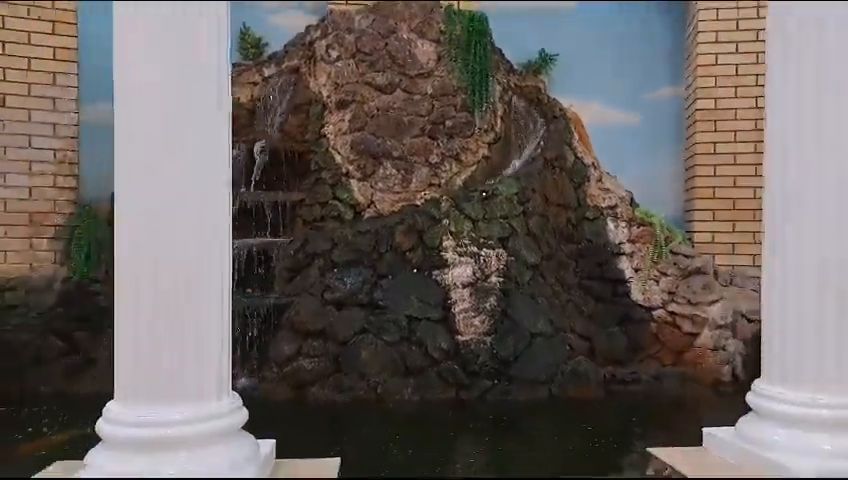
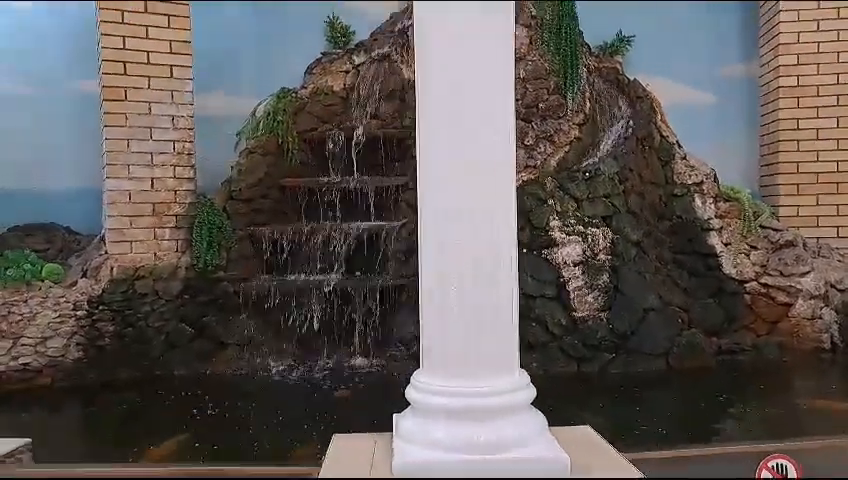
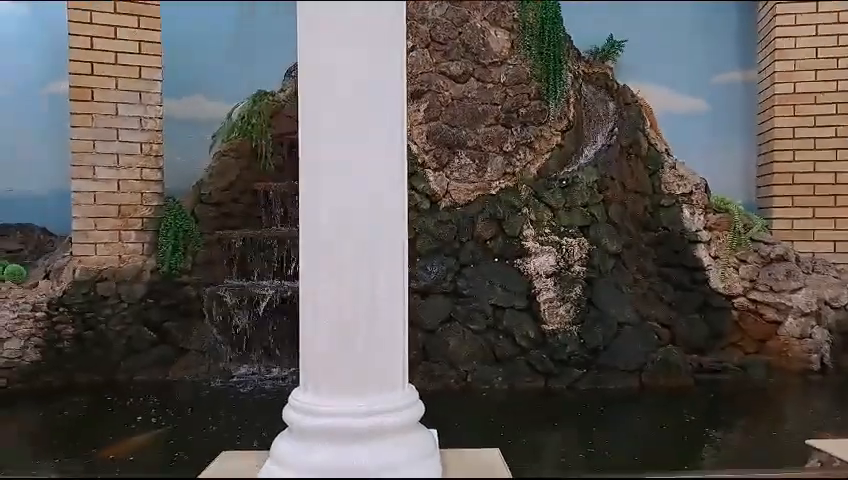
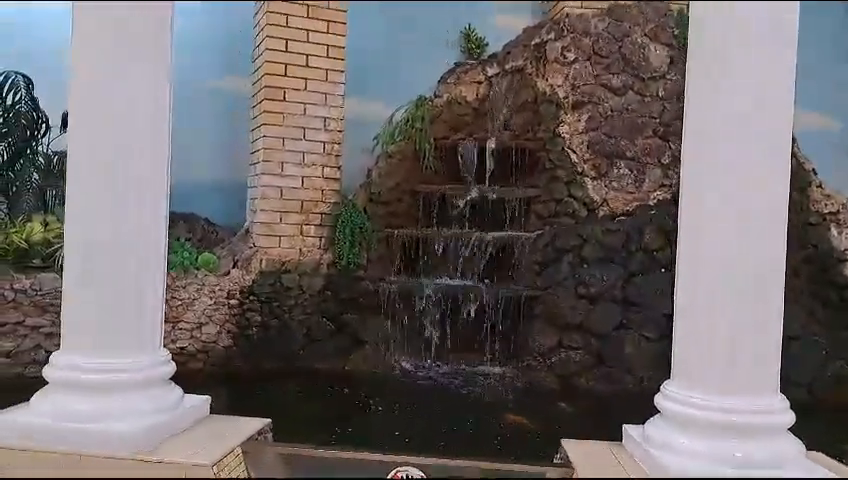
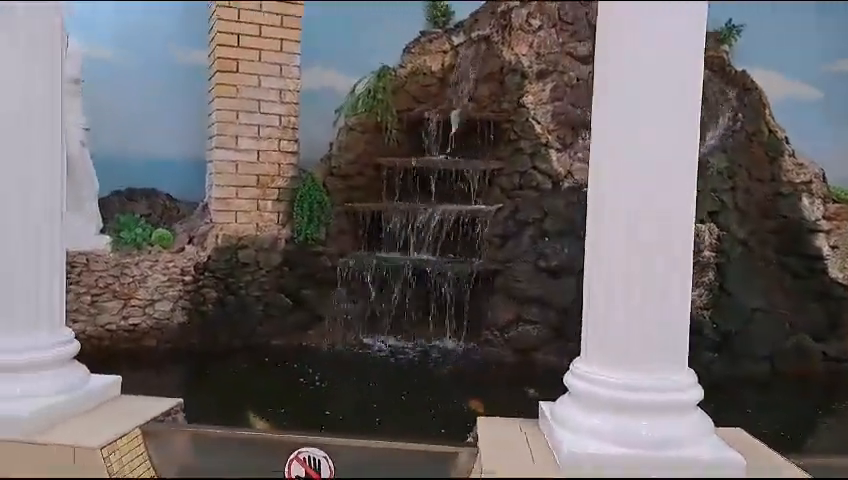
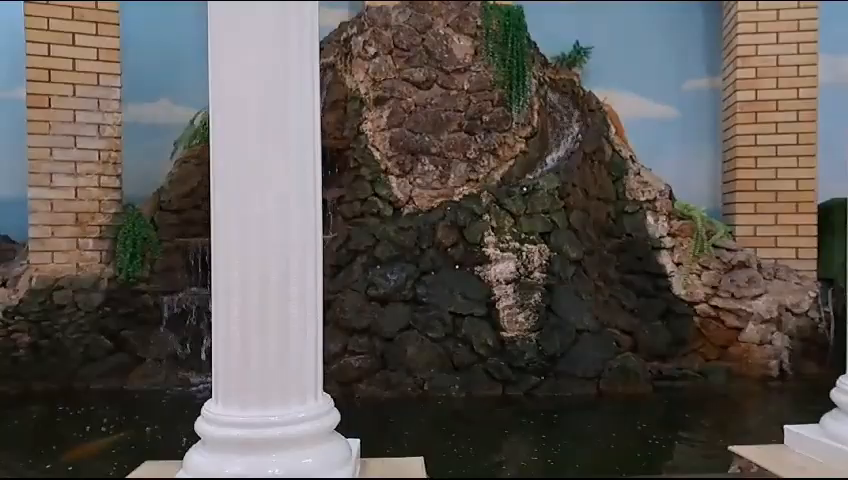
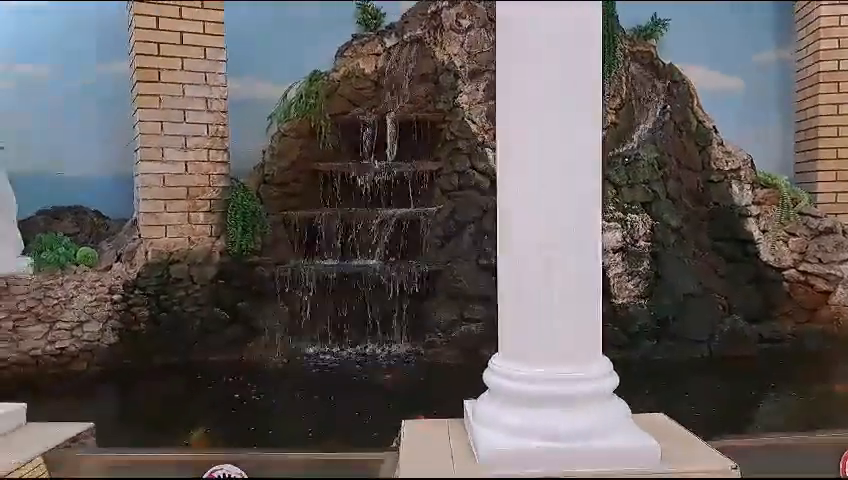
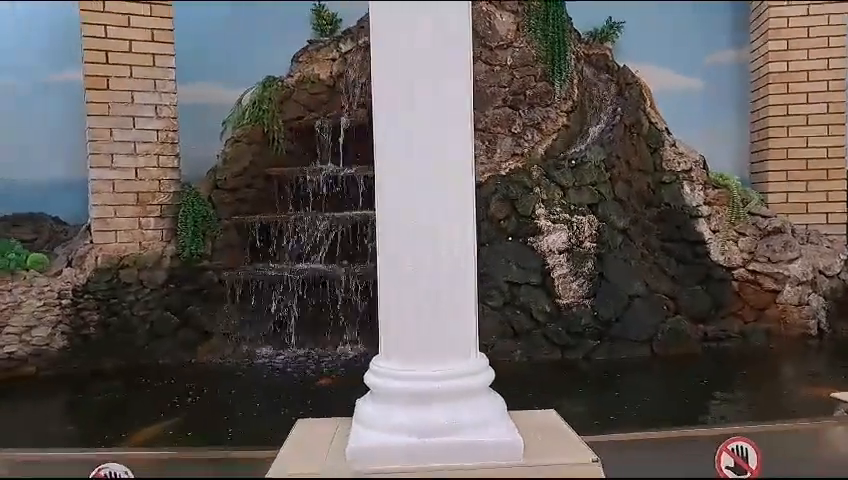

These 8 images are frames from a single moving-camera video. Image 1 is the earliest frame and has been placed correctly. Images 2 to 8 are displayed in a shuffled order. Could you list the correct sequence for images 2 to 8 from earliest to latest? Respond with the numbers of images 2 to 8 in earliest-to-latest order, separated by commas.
6, 3, 8, 2, 7, 5, 4
